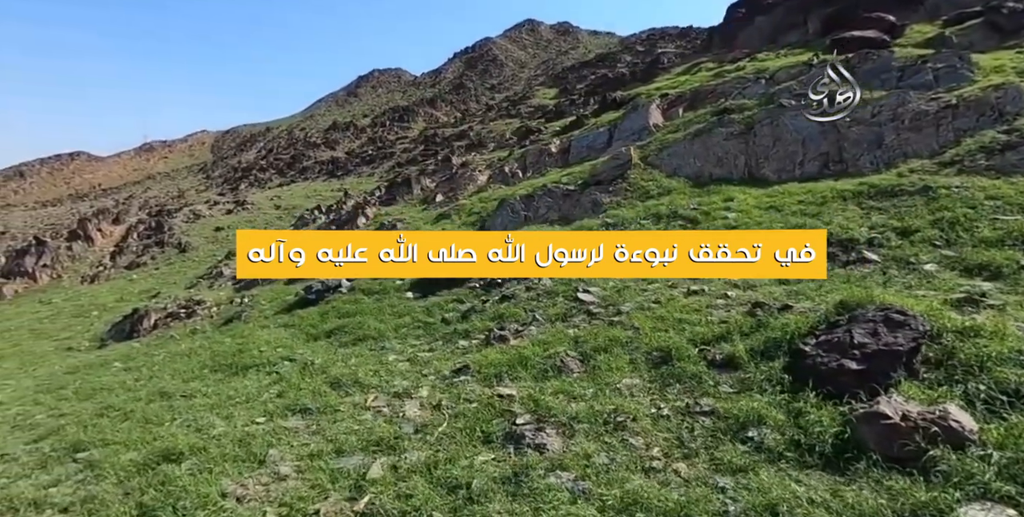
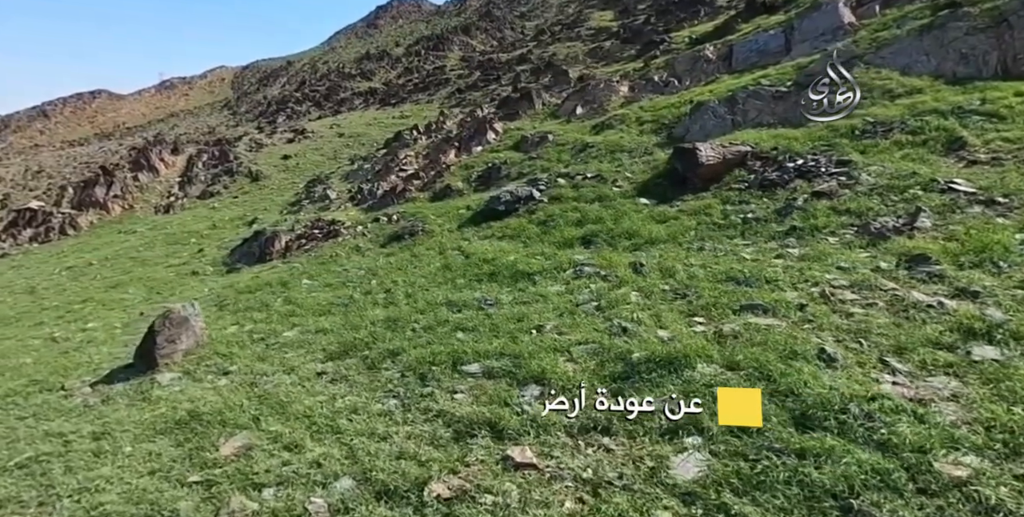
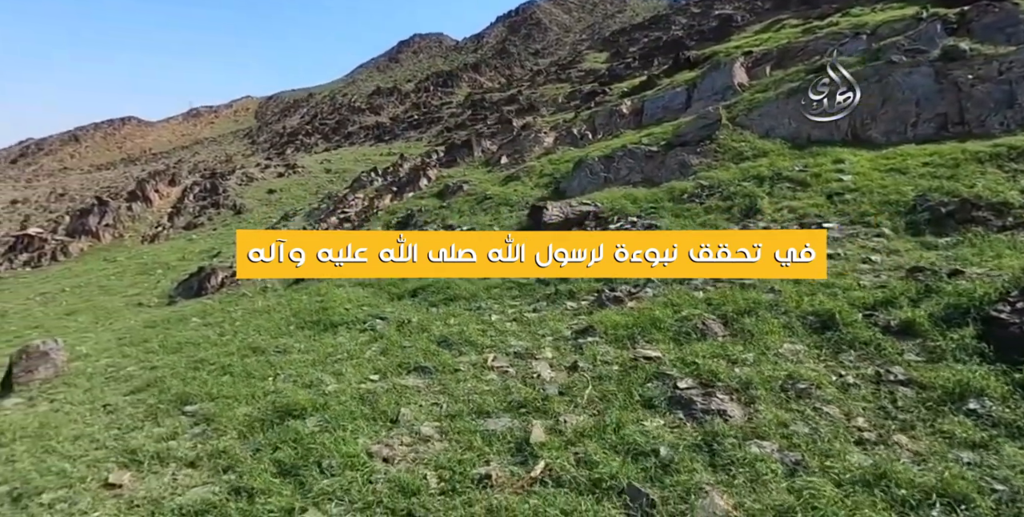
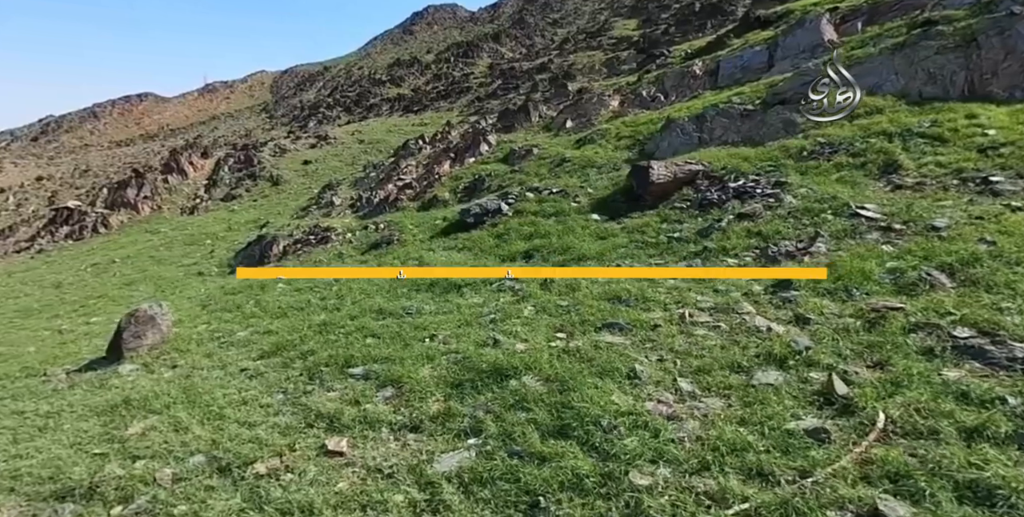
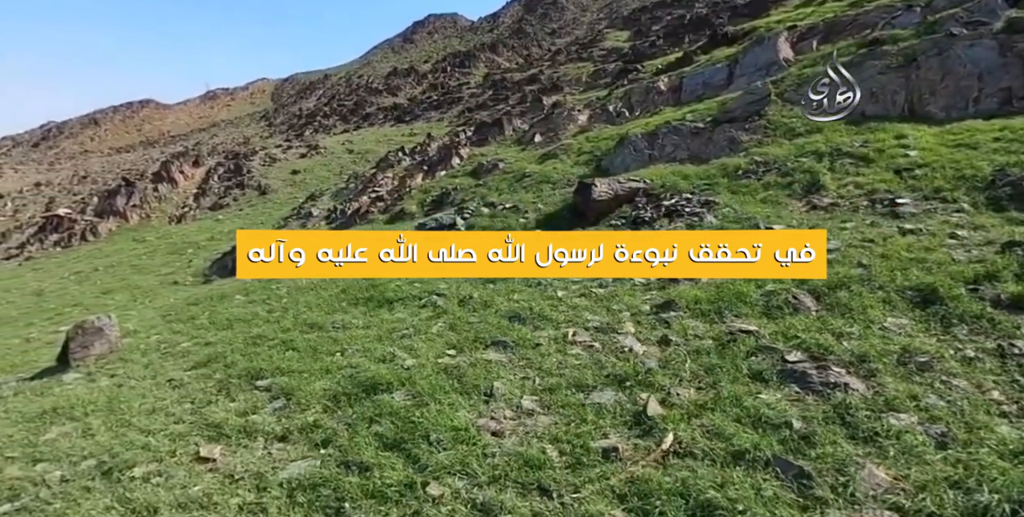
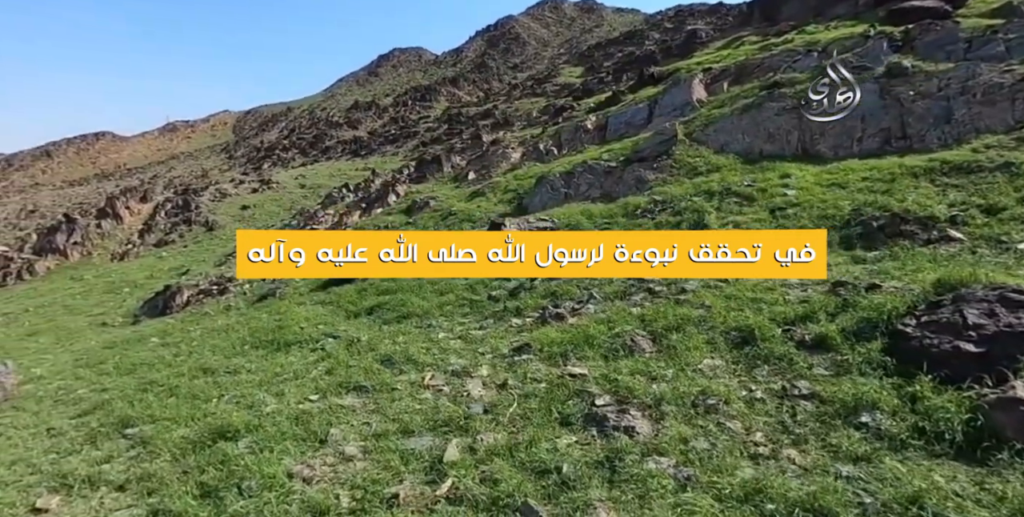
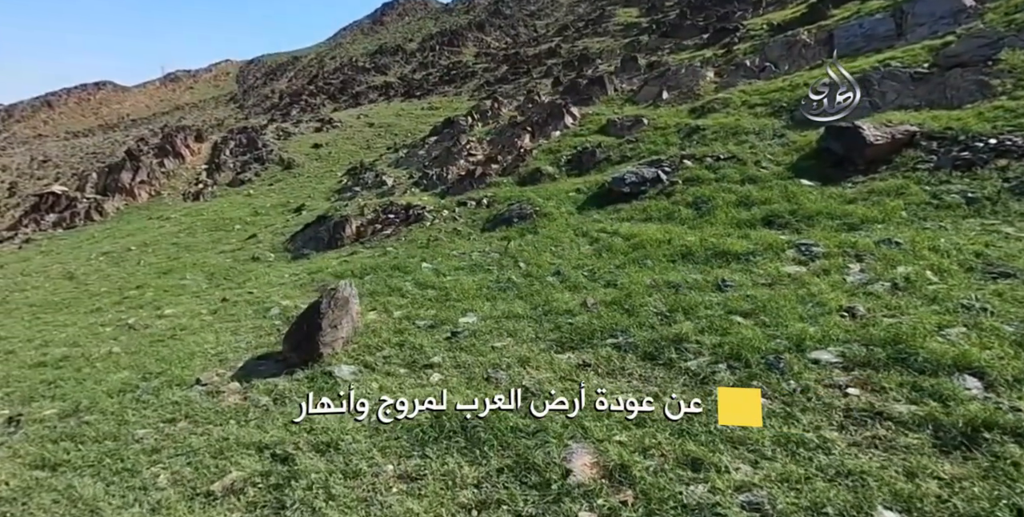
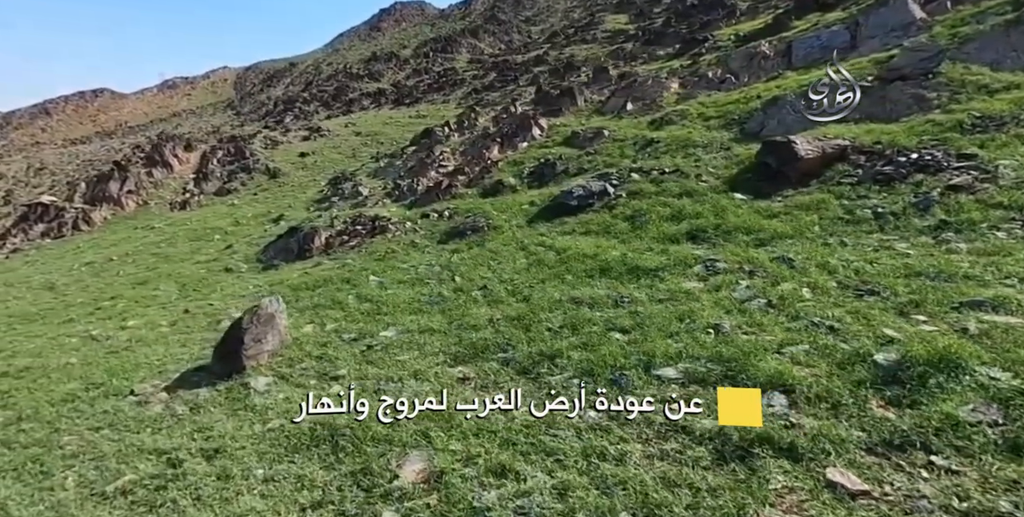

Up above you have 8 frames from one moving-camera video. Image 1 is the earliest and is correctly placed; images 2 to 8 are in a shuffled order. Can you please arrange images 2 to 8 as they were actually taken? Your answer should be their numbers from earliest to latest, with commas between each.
6, 3, 5, 4, 2, 8, 7
